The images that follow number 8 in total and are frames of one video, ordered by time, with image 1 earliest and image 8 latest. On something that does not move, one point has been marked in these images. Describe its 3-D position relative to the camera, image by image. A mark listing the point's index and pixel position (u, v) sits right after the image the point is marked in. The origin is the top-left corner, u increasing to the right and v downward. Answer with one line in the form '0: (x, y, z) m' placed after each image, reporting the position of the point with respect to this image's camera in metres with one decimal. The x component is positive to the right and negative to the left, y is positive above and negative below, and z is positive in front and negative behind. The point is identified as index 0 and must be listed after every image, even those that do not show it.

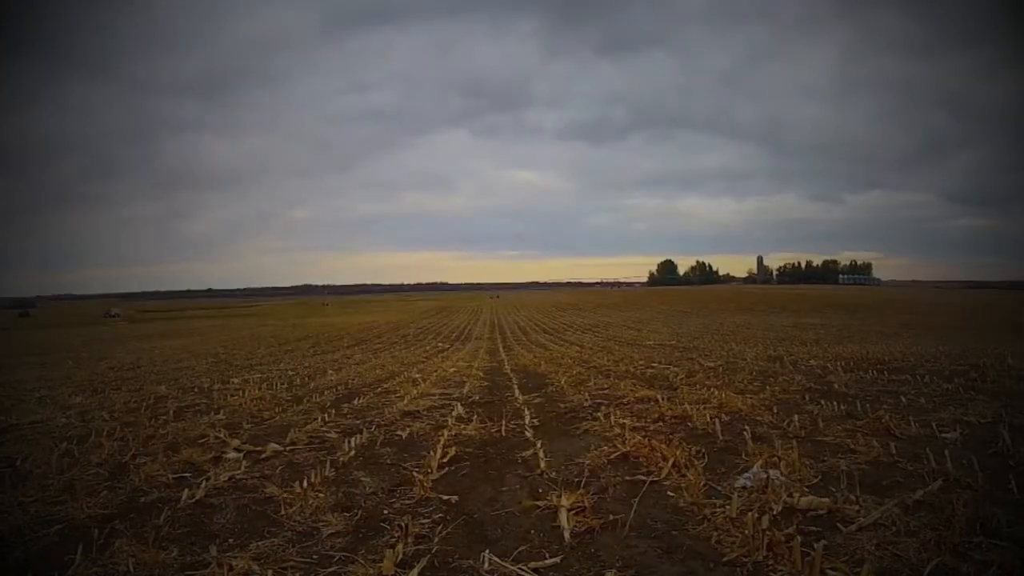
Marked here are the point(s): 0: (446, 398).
0: (-1.2, -2.0, +9.7) m
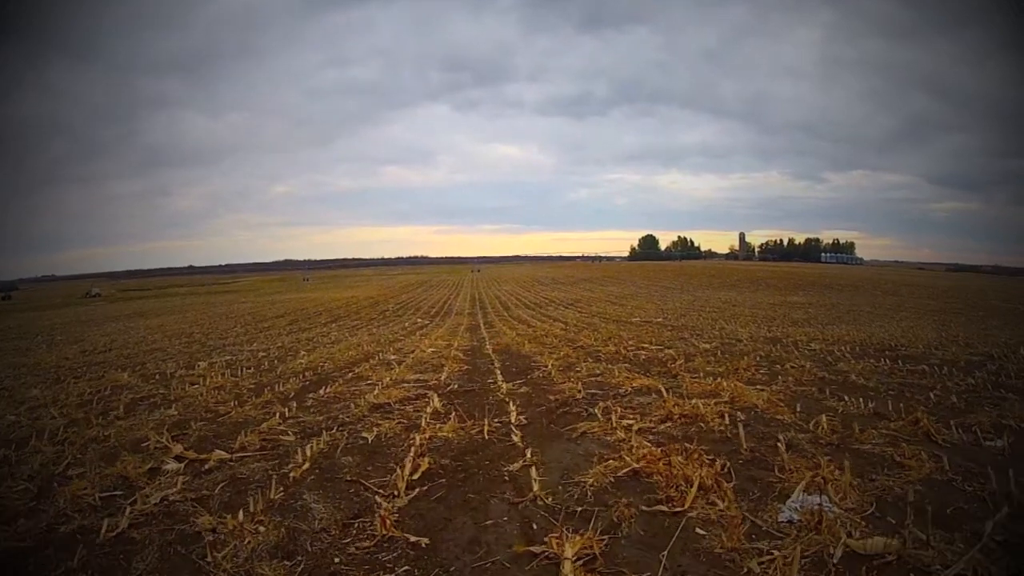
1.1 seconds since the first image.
0: (-1.5, -1.6, +8.7) m
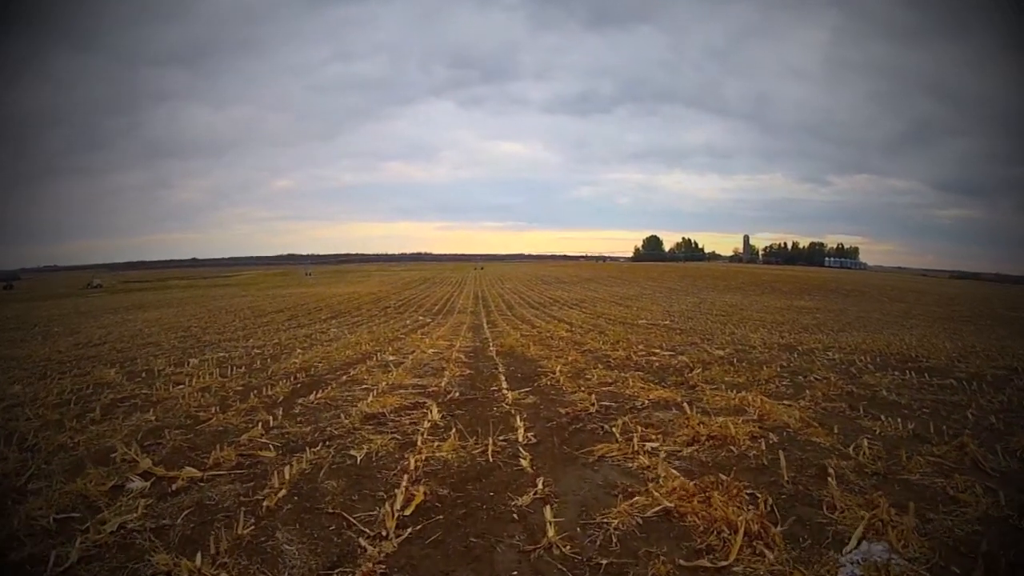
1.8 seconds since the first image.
0: (-1.4, -1.6, +8.1) m
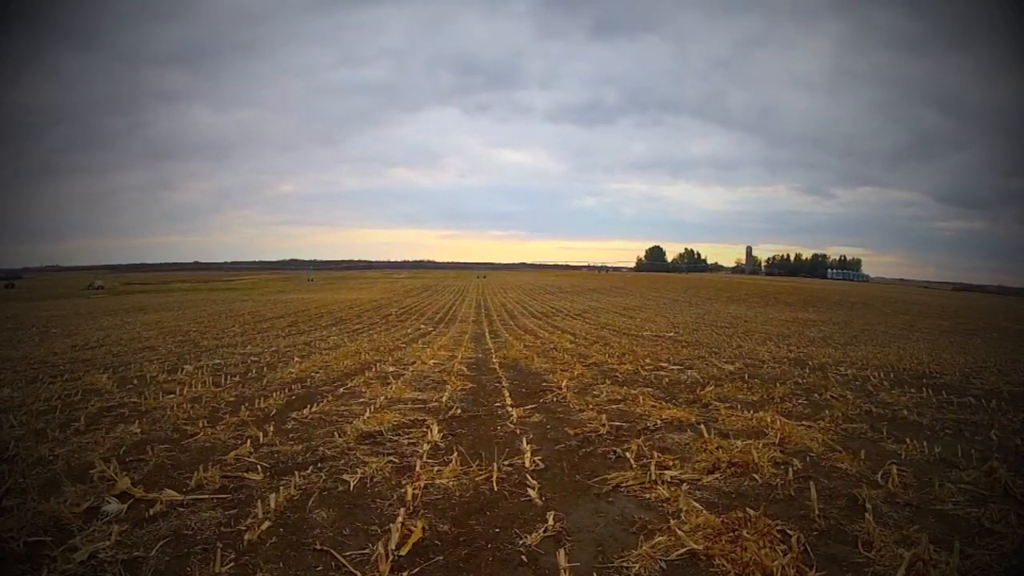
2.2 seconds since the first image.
0: (-1.3, -1.8, +7.7) m
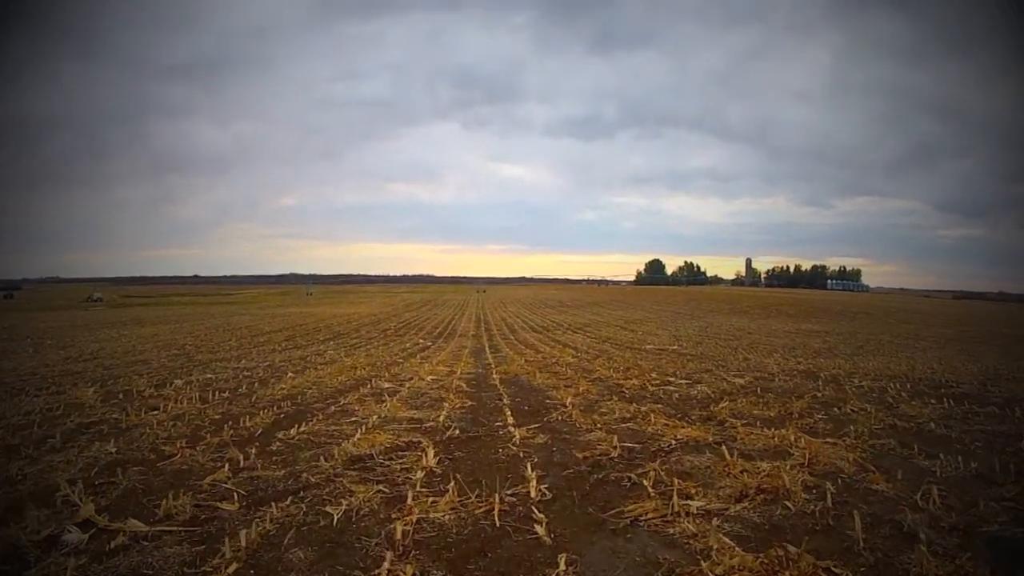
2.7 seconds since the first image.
0: (-1.3, -1.9, +7.1) m
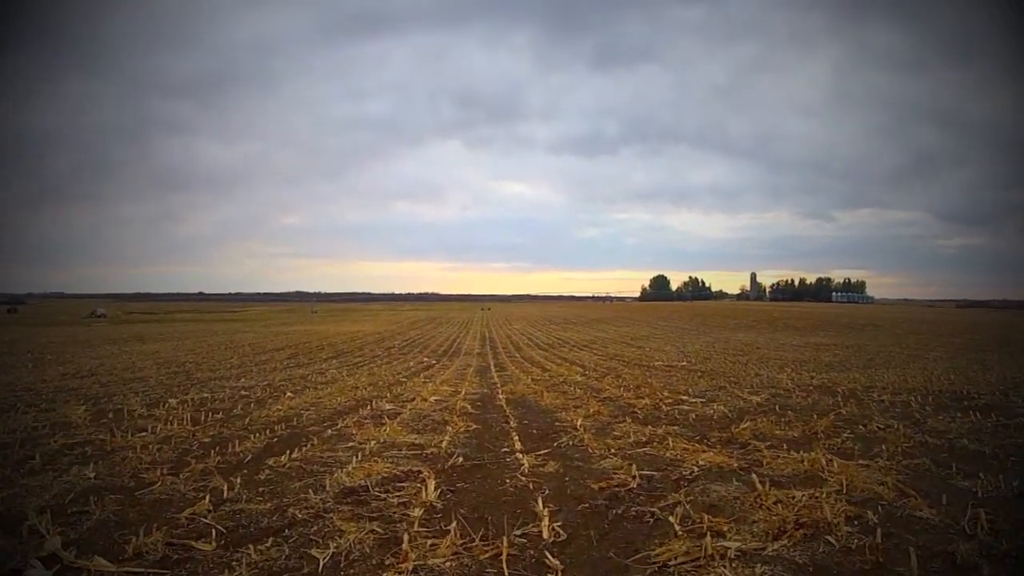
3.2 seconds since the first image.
0: (-1.2, -2.1, +6.6) m
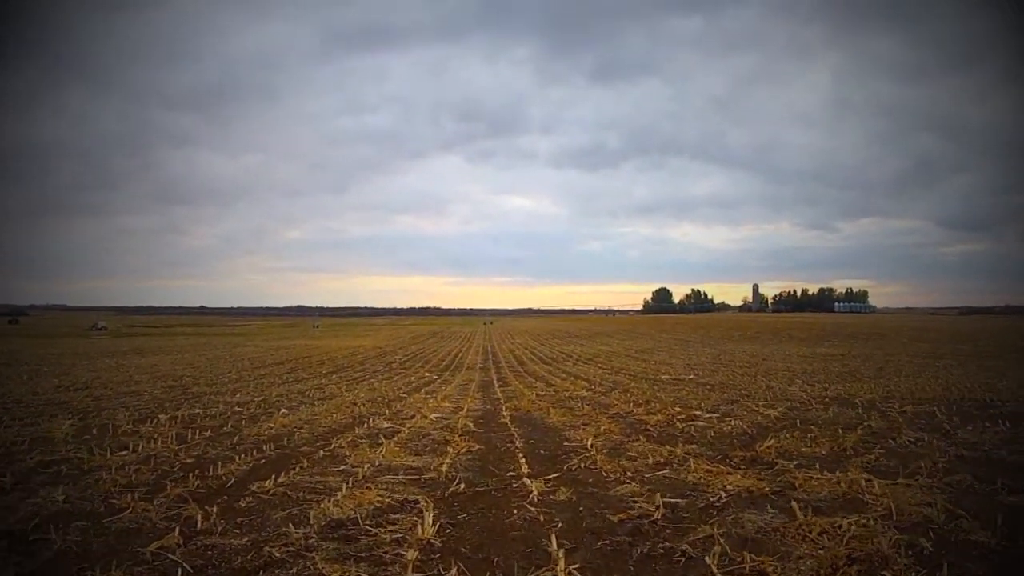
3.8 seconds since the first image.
0: (-1.1, -2.2, +6.0) m
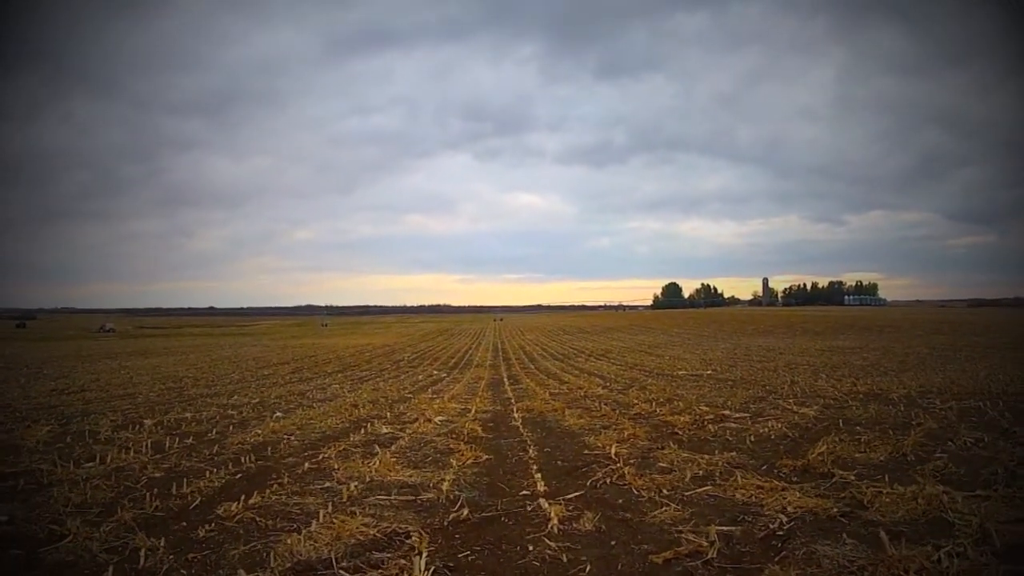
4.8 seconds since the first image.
0: (-1.0, -2.1, +5.1) m
